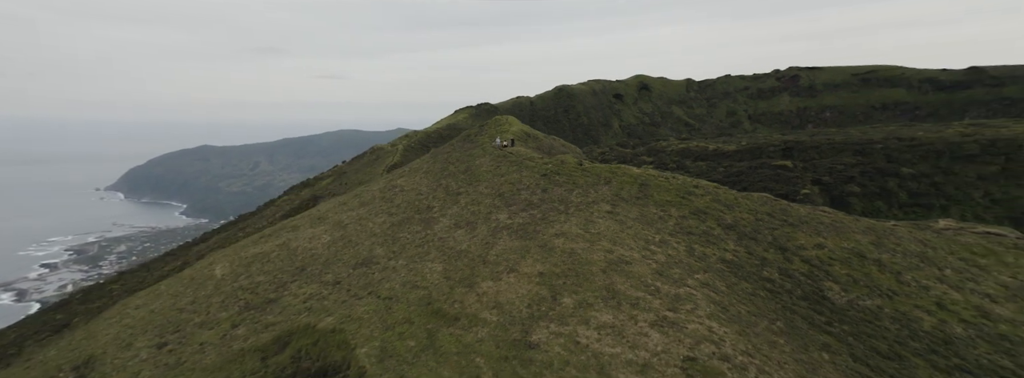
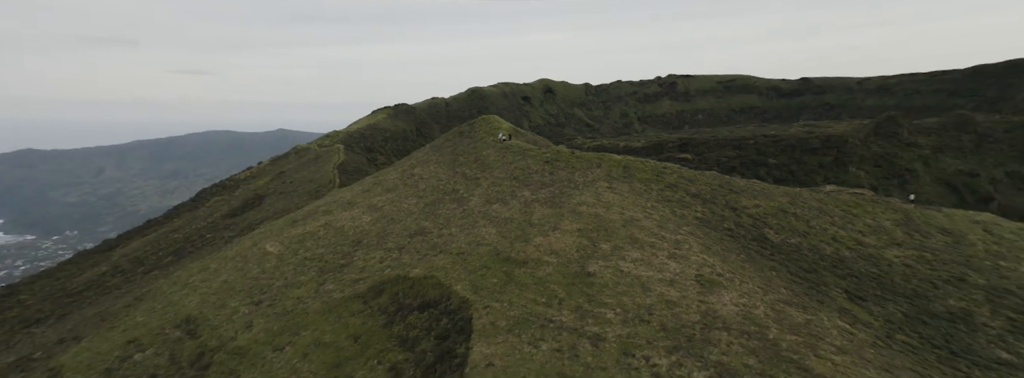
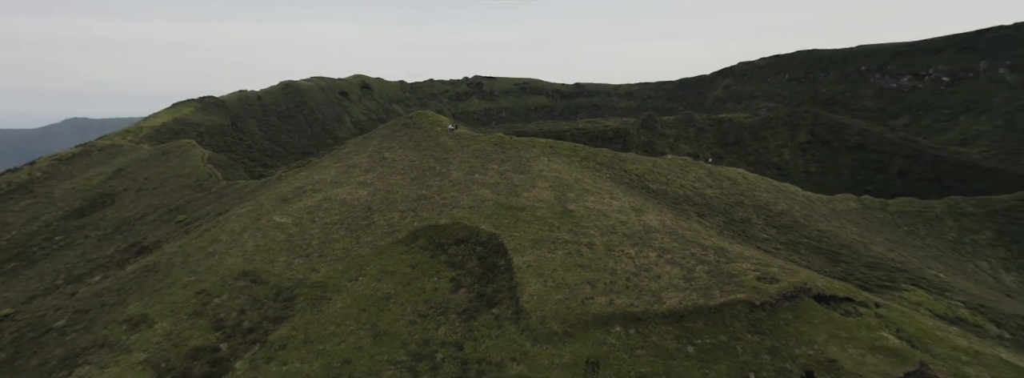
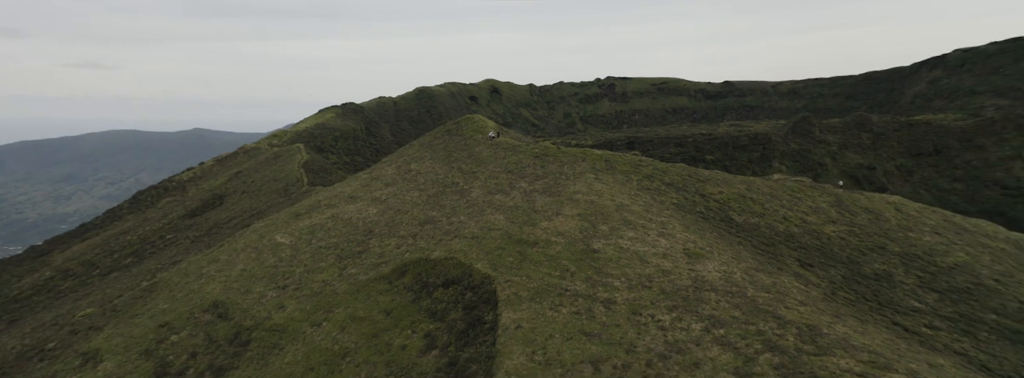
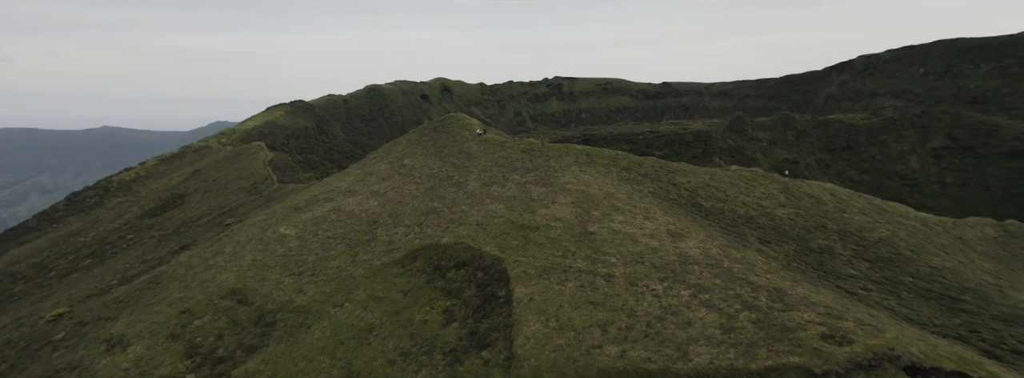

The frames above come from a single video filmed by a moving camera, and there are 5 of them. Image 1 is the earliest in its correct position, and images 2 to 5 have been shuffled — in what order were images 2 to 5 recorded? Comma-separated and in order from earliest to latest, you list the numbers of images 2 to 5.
2, 4, 5, 3
